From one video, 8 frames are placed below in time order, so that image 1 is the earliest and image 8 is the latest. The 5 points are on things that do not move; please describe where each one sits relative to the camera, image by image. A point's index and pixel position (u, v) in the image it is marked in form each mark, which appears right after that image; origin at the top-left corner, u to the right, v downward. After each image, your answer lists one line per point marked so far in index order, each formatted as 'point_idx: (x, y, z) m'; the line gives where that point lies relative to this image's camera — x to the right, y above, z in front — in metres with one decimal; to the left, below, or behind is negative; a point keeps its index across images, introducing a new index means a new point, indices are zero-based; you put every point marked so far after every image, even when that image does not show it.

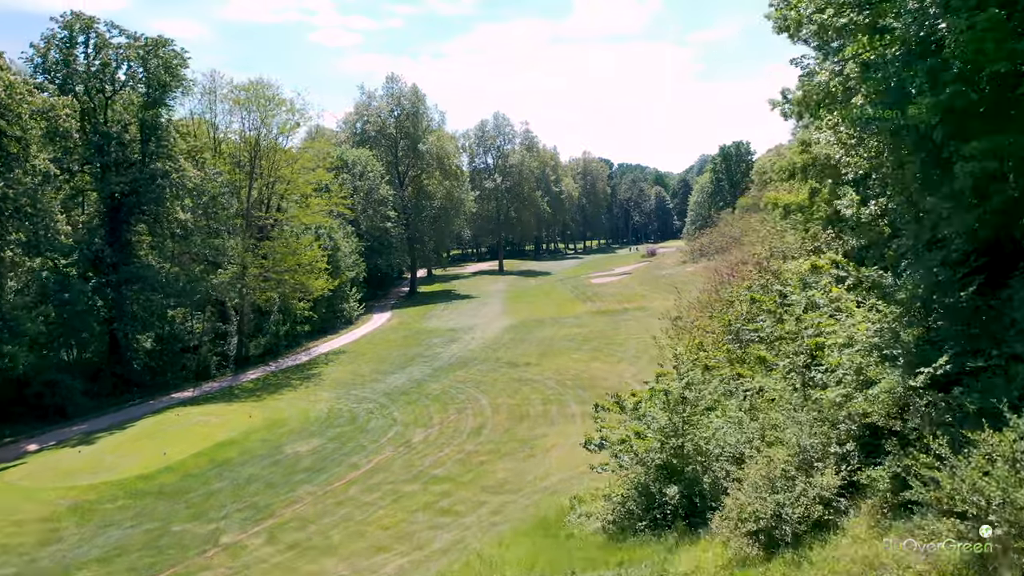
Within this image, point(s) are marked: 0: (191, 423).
0: (-7.3, -3.1, +18.2) m
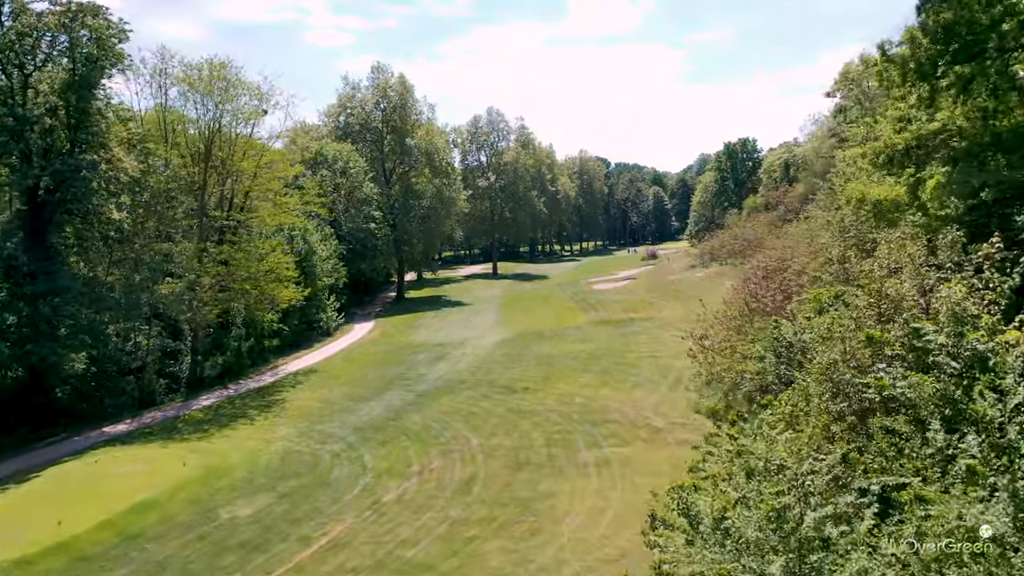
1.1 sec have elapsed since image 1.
0: (-7.3, -3.4, +14.6) m
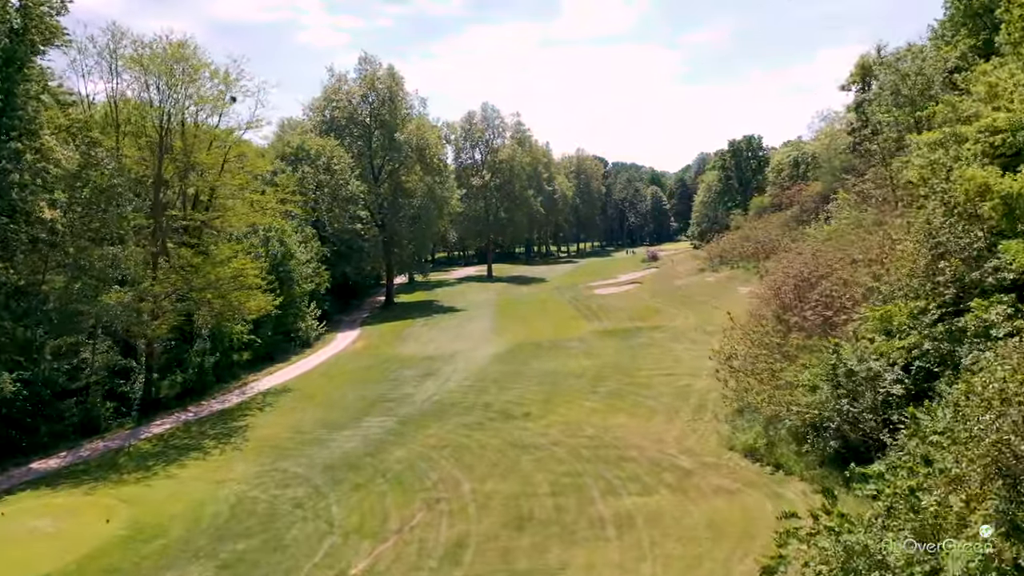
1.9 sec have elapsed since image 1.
0: (-7.3, -3.7, +11.7) m
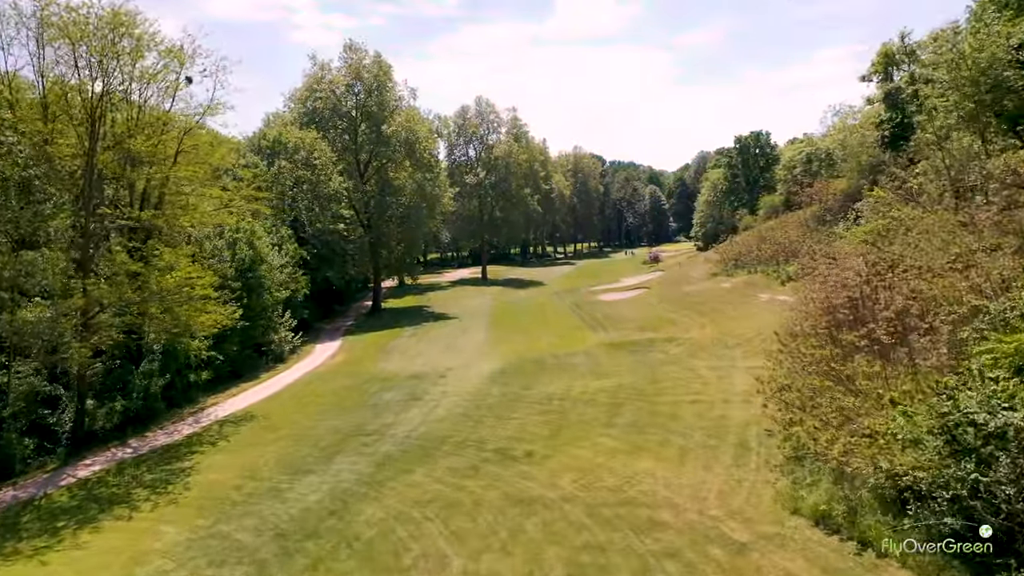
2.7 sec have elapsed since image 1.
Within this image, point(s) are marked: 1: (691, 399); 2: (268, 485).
0: (-7.3, -3.9, +8.5) m
1: (+4.1, -2.6, +18.4) m
2: (-4.4, -3.5, +14.4) m
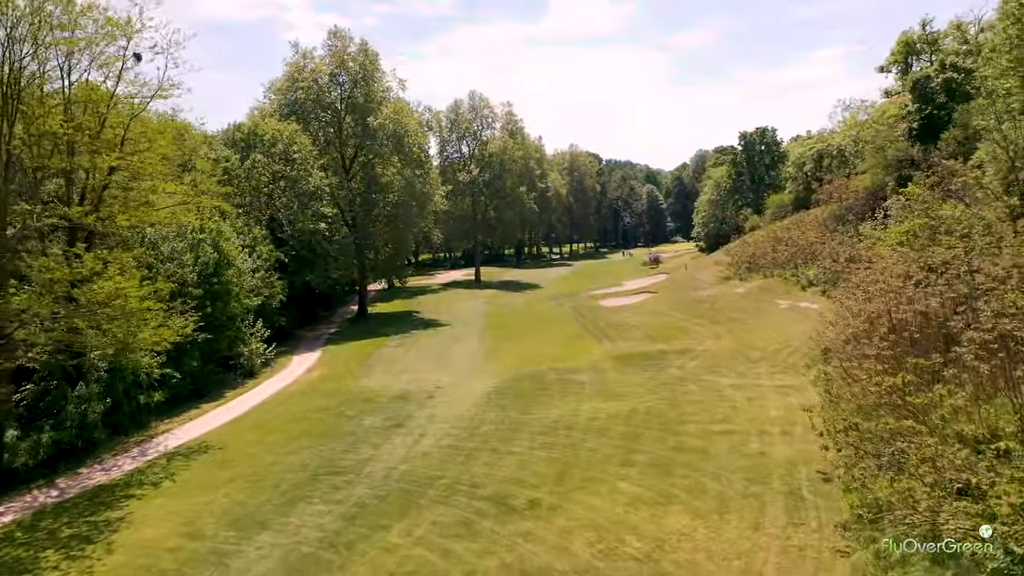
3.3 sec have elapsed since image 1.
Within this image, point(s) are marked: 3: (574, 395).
0: (-7.2, -4.1, +5.7) m
1: (+4.1, -2.8, +15.7) m
2: (-4.3, -3.7, +11.6) m
3: (+1.5, -2.6, +19.2) m
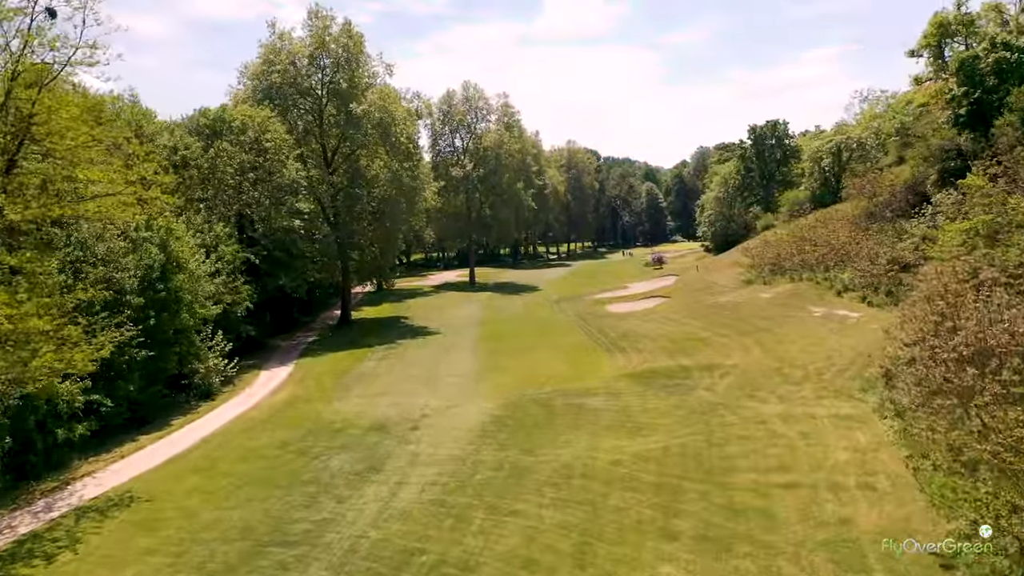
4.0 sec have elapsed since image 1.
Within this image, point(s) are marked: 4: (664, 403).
0: (-7.1, -4.3, +2.3) m
1: (+4.1, -2.9, +12.4) m
2: (-4.3, -3.9, +8.2) m
3: (+1.5, -2.7, +15.8) m
4: (+3.4, -2.5, +17.8) m
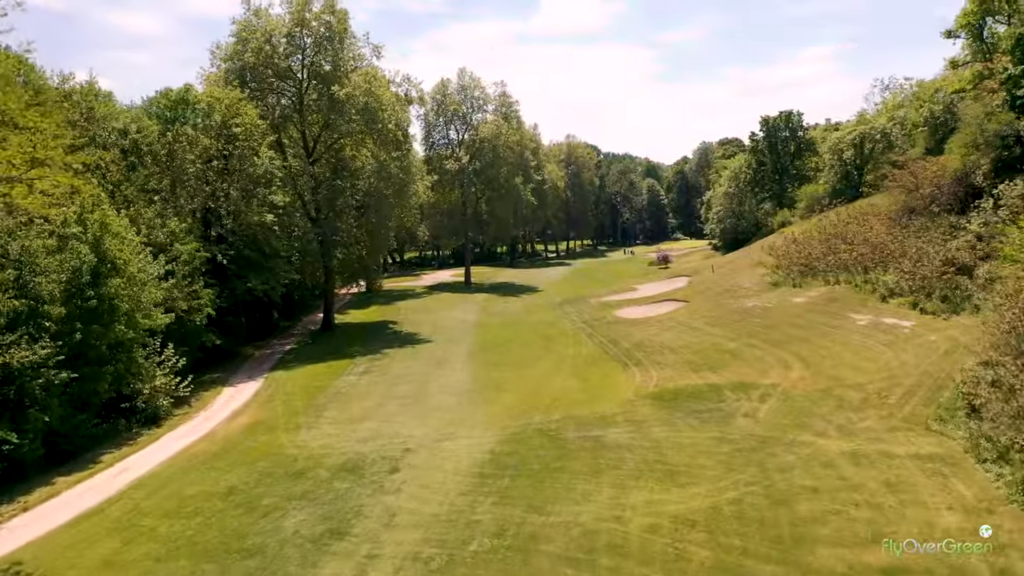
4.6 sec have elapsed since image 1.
0: (-7.0, -4.5, -1.0) m
1: (+4.2, -3.1, +9.2) m
2: (-4.2, -4.1, +5.0) m
3: (+1.6, -2.9, +12.6) m
4: (+3.4, -2.7, +14.6) m
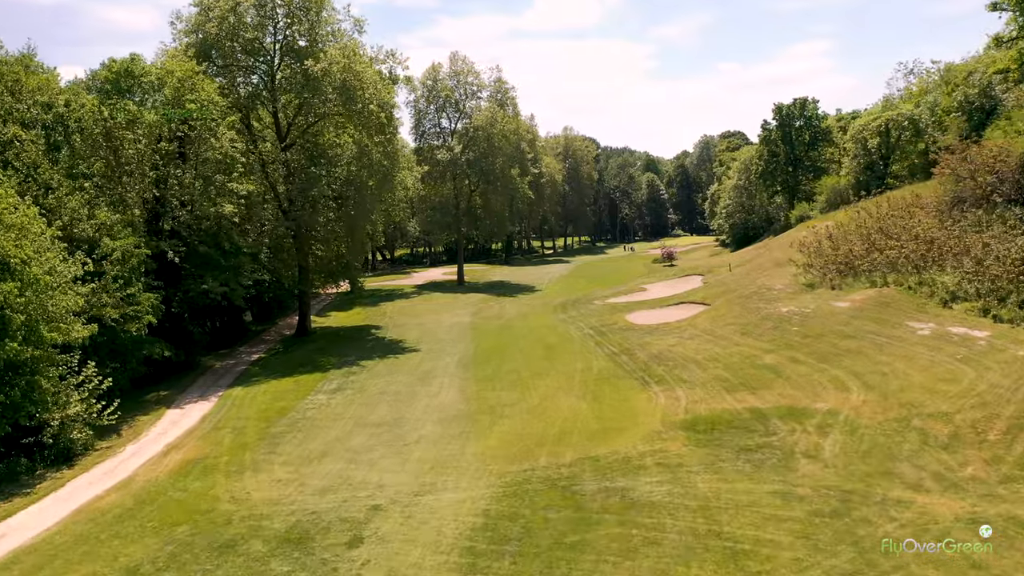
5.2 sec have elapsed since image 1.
0: (-6.9, -4.7, -4.4) m
1: (+4.2, -3.2, +5.8) m
2: (-4.1, -4.2, +1.5) m
3: (+1.6, -3.0, +9.2) m
4: (+3.4, -2.8, +11.2) m
